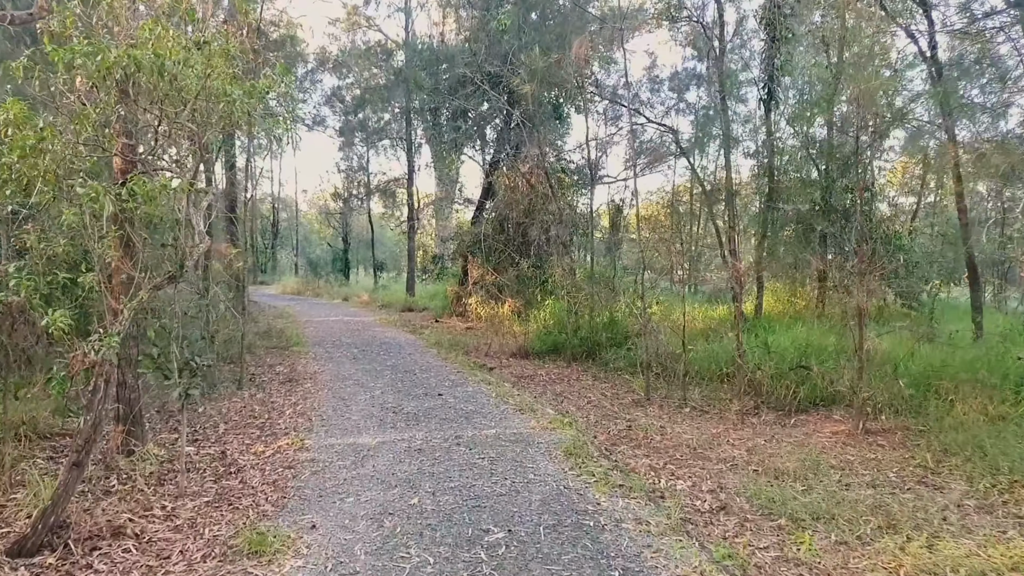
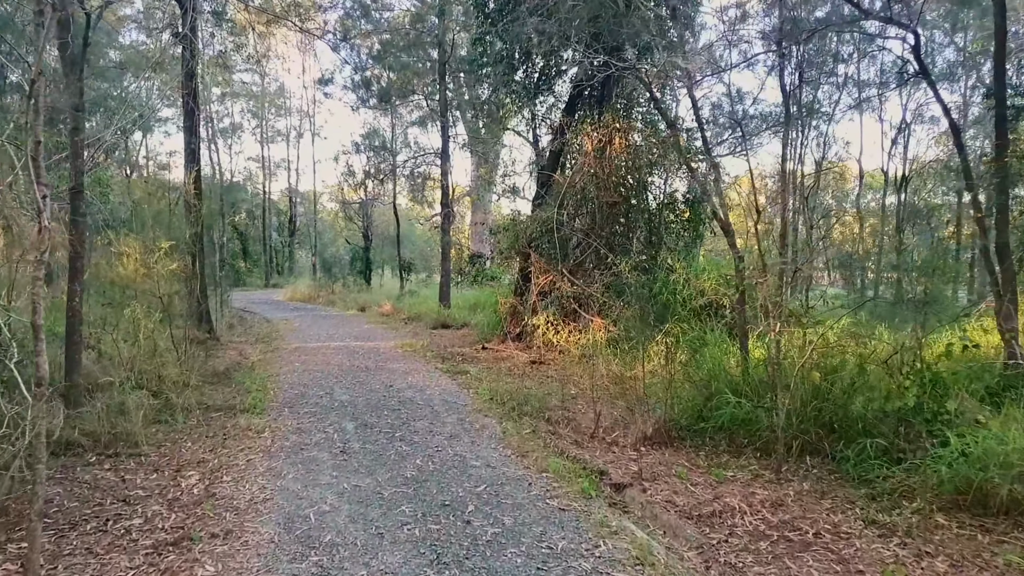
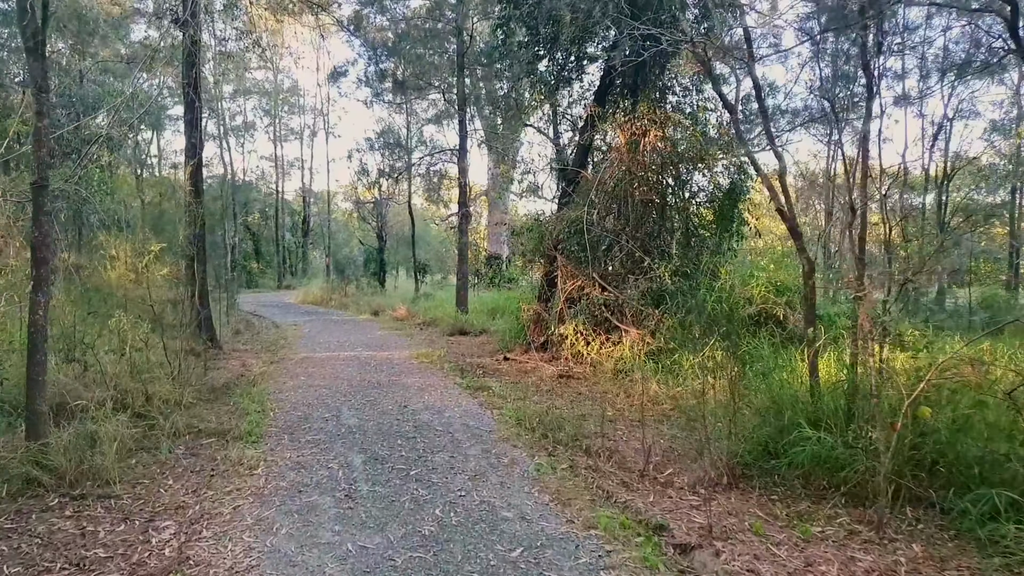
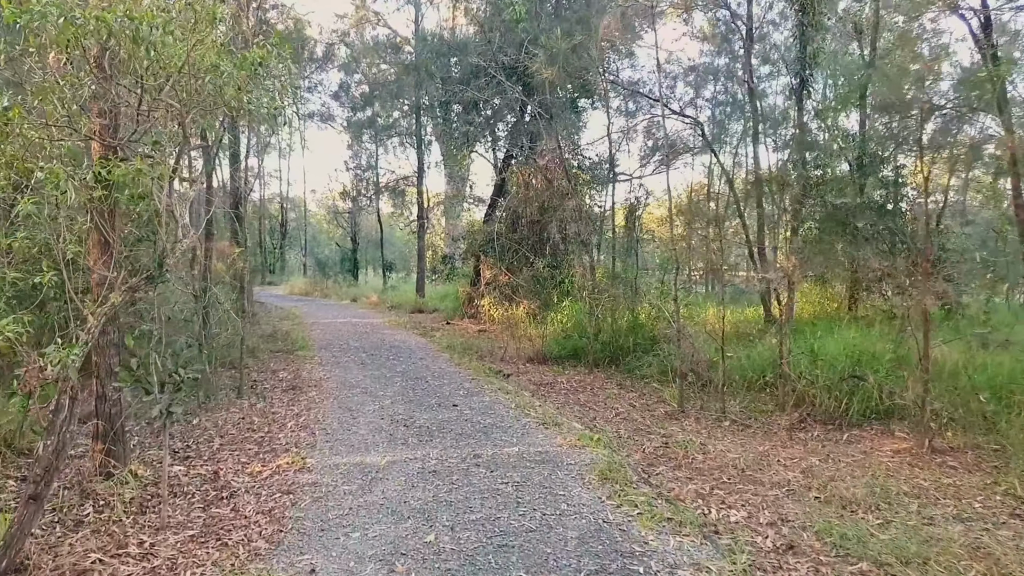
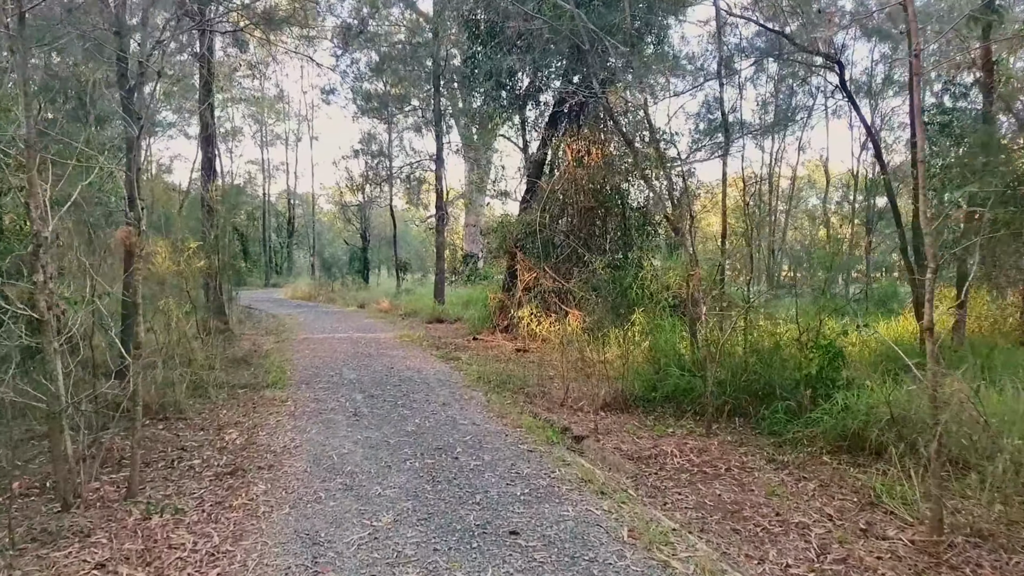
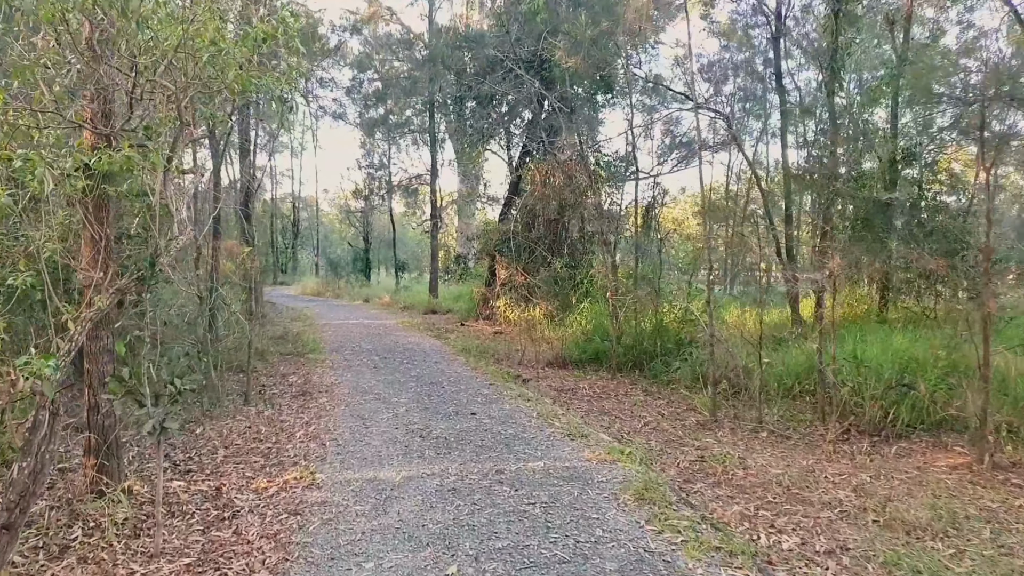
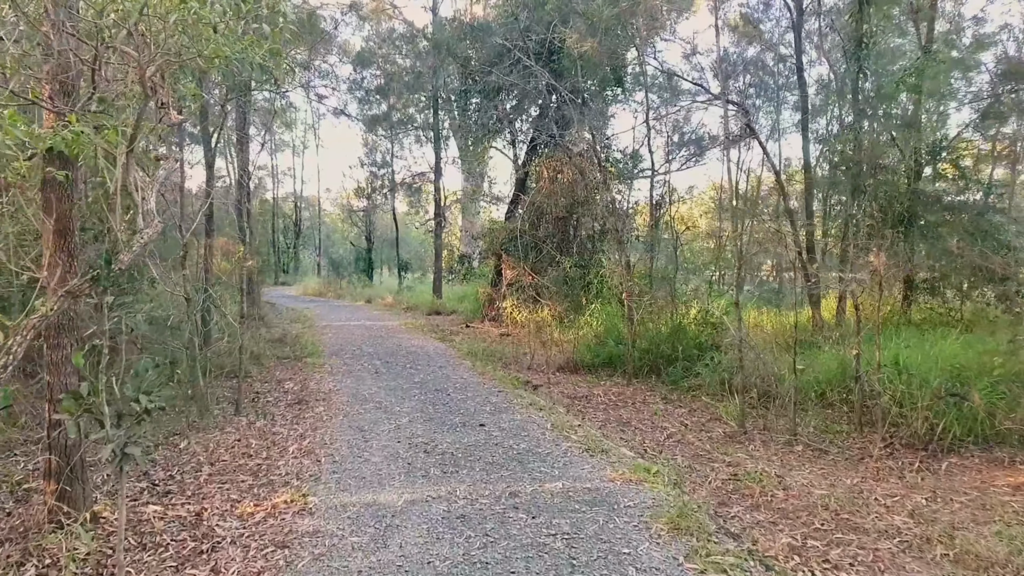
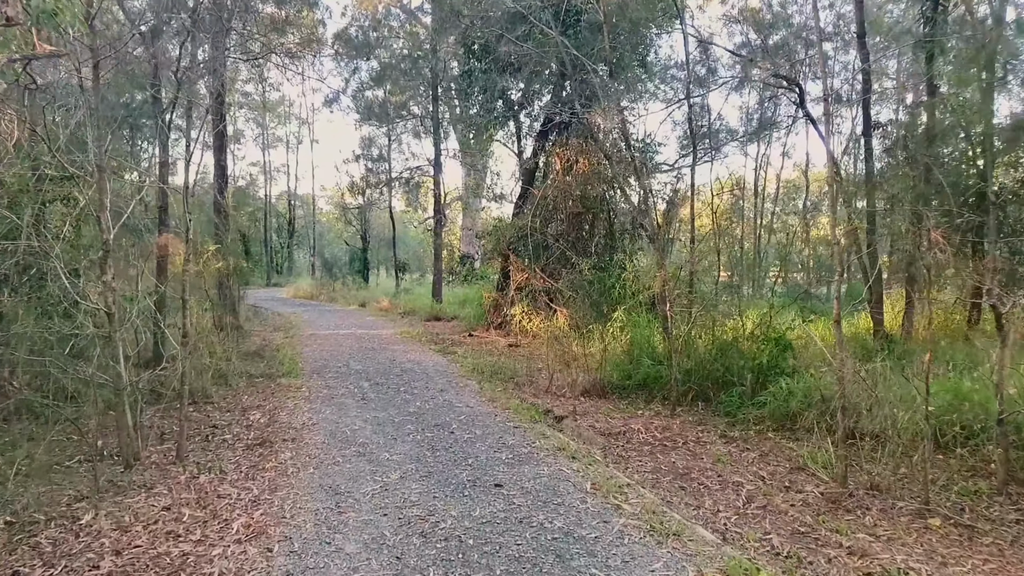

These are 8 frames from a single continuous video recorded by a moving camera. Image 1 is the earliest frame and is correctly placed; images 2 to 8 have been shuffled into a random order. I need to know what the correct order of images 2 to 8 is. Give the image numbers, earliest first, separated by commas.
4, 6, 7, 8, 5, 2, 3
